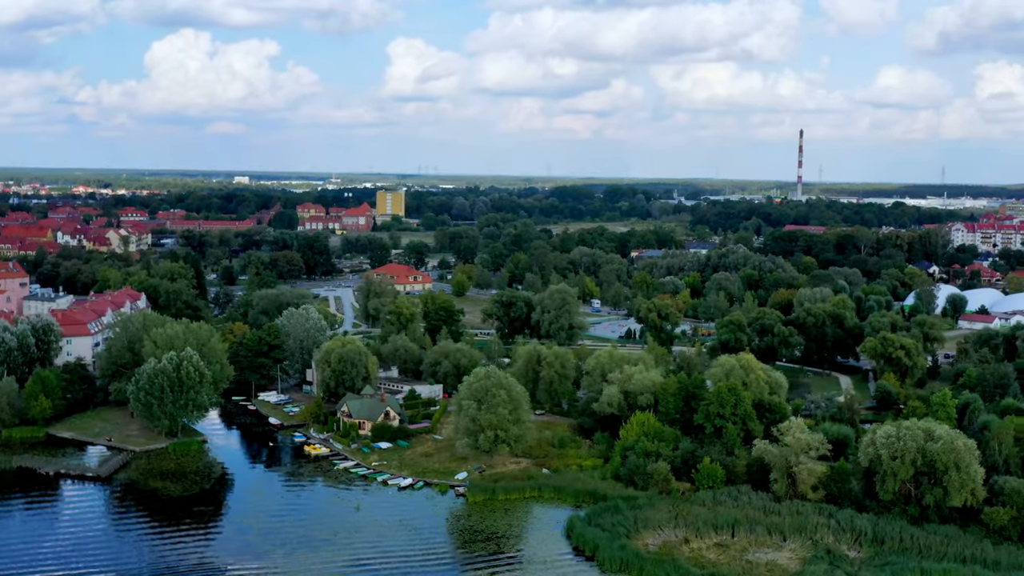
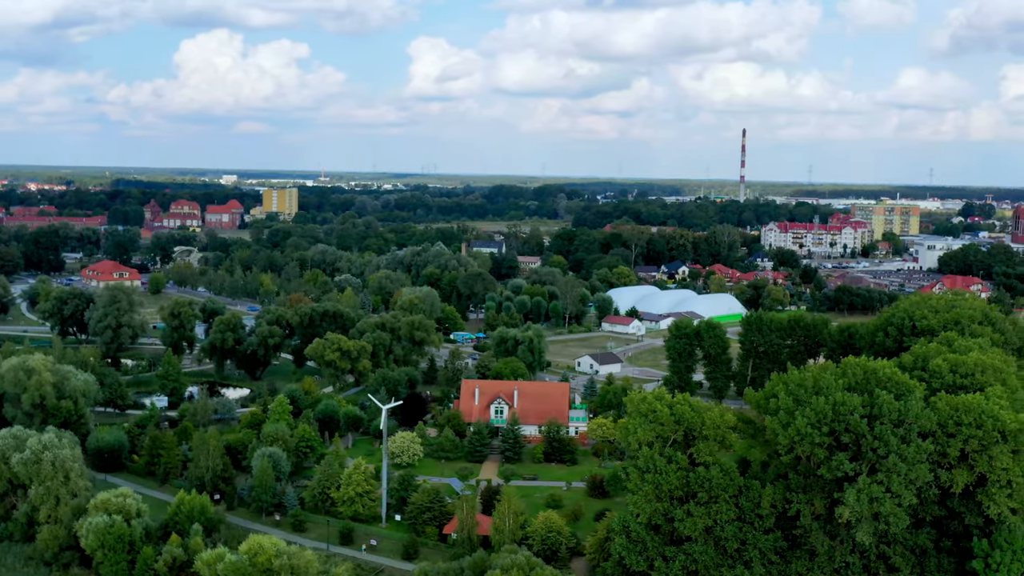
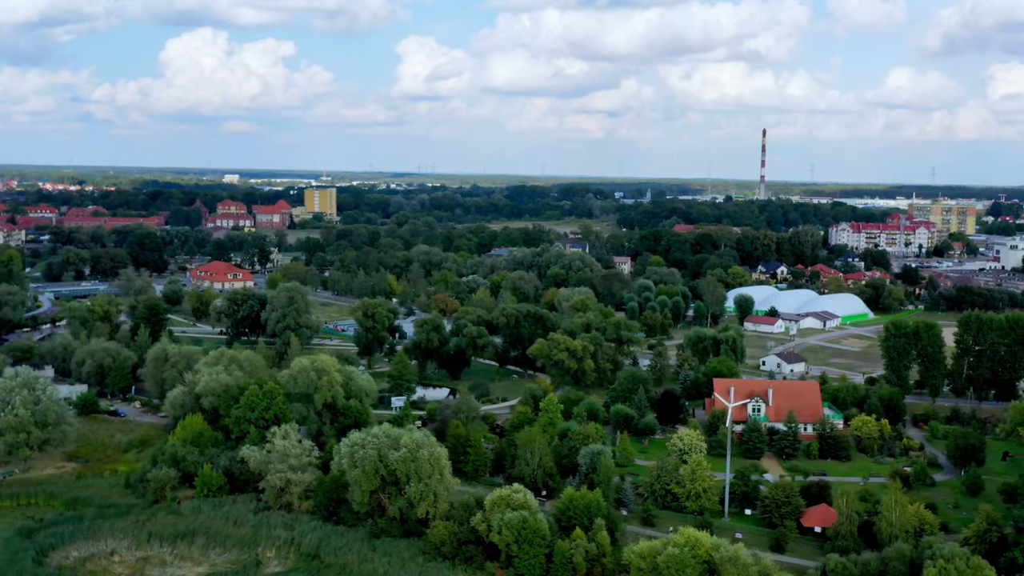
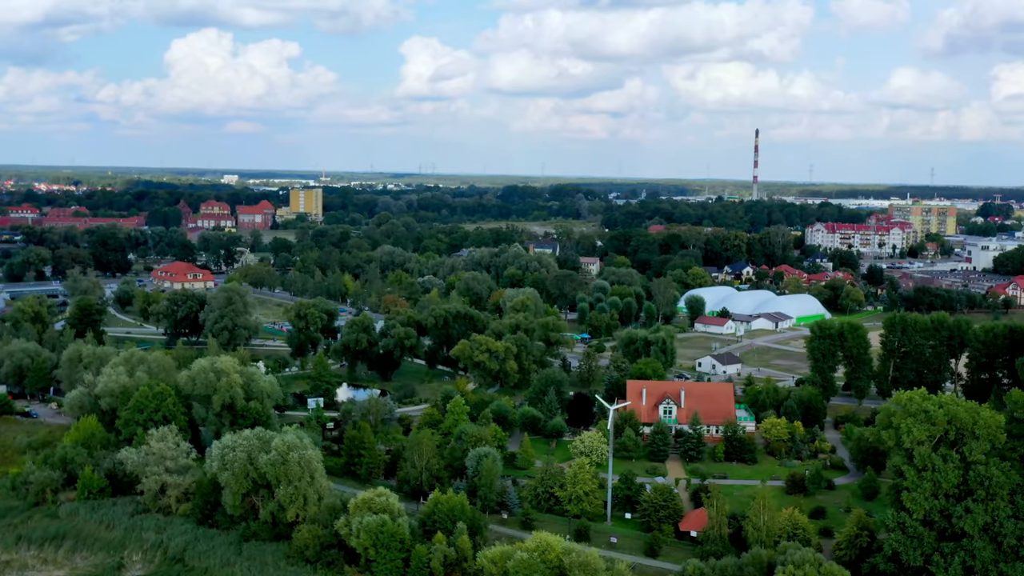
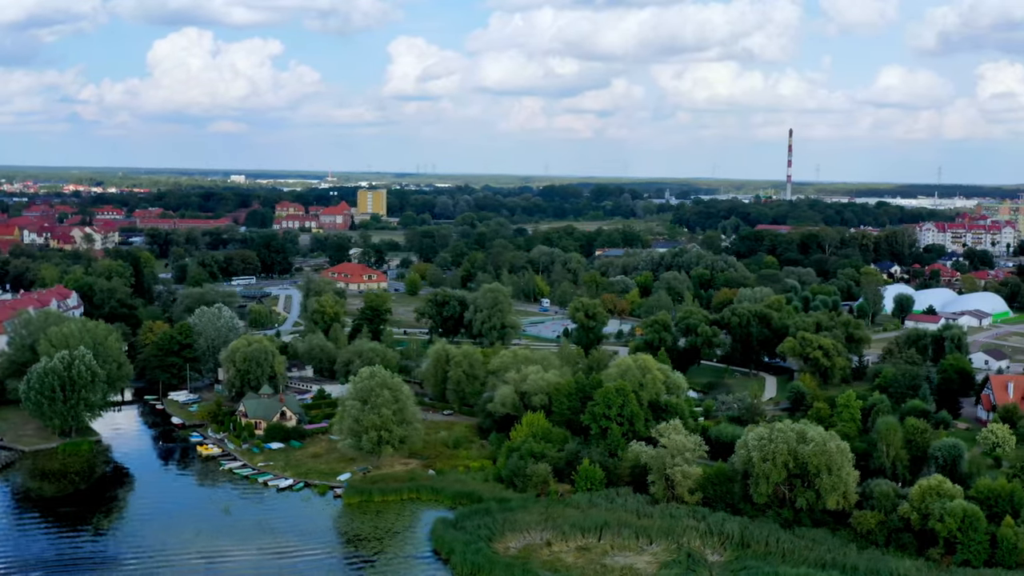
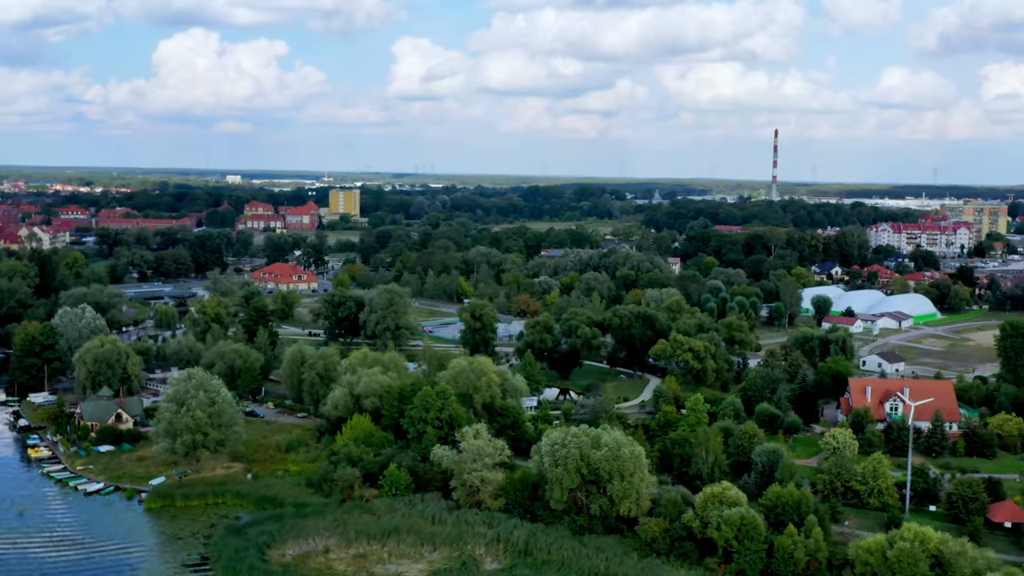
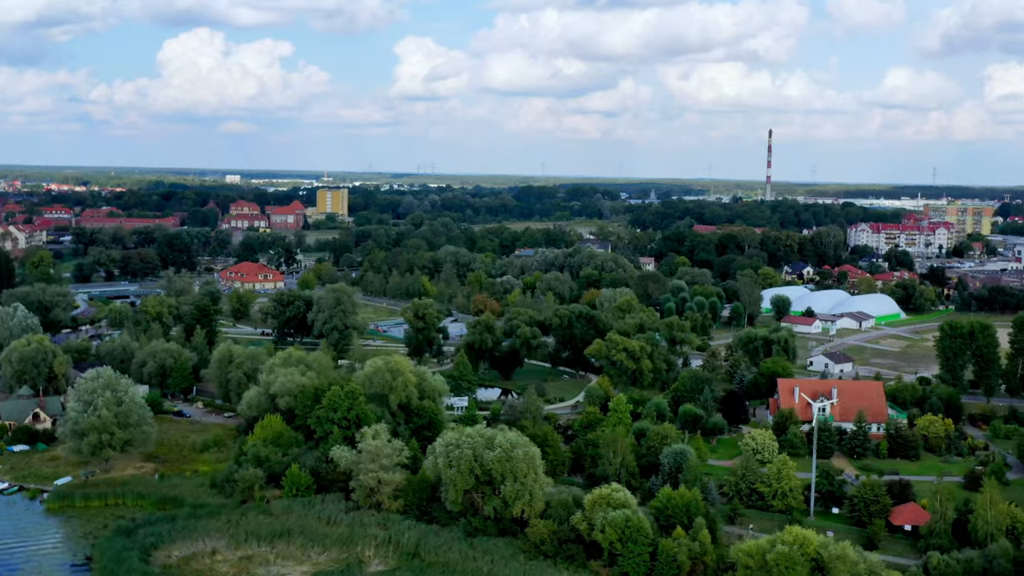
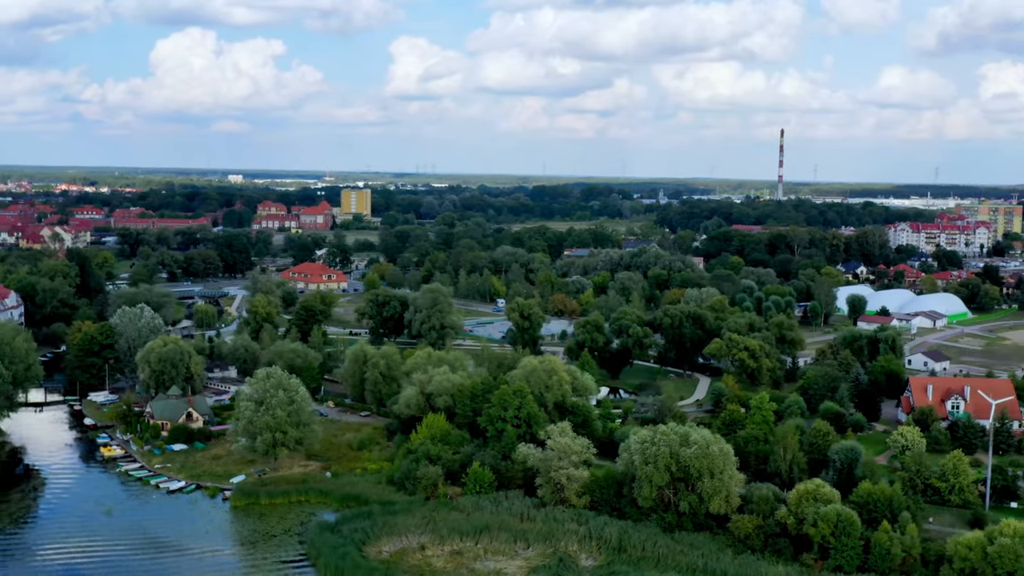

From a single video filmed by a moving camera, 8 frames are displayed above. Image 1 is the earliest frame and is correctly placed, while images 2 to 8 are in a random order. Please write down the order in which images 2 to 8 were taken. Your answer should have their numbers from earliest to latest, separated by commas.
5, 8, 6, 7, 3, 4, 2
